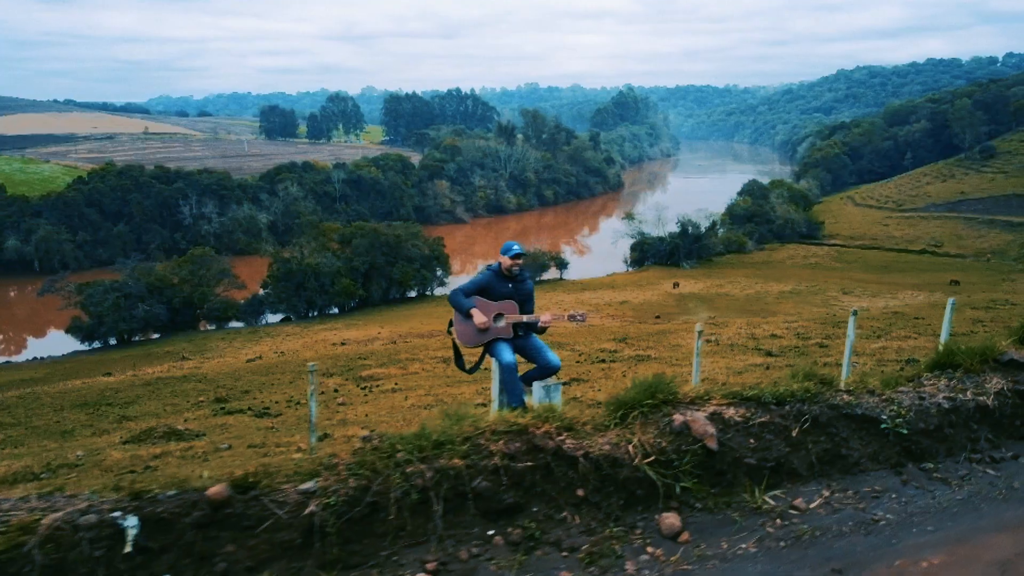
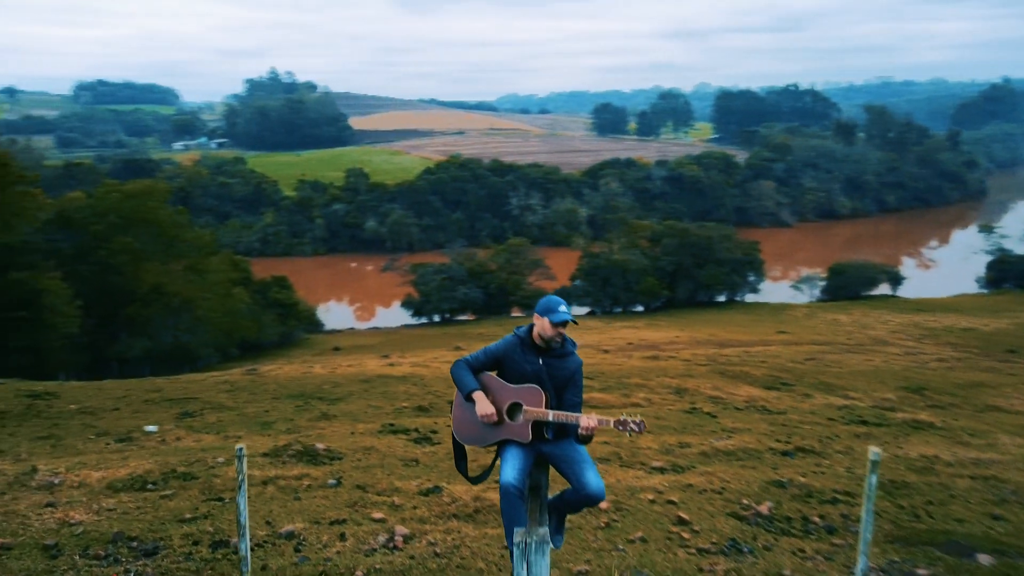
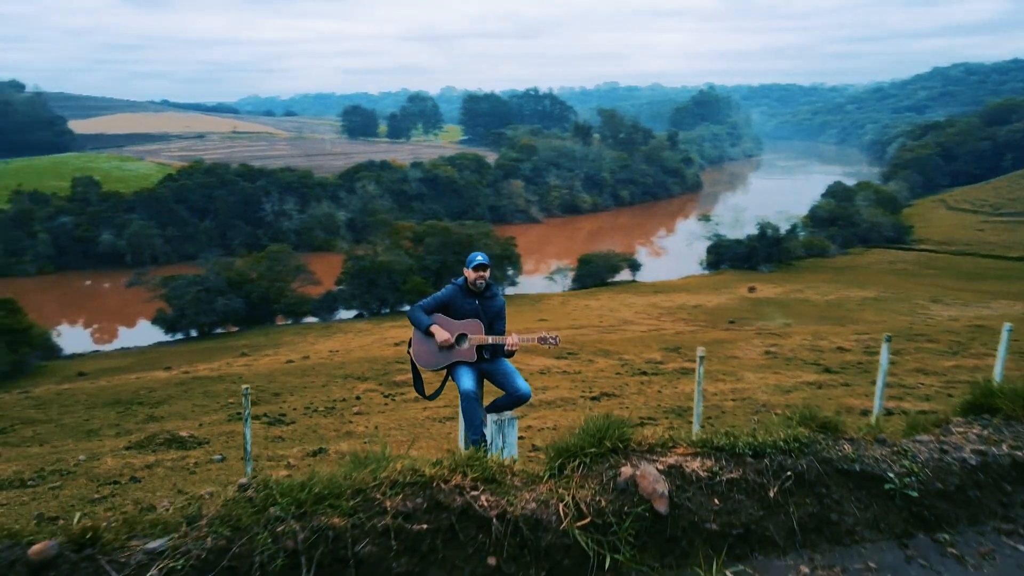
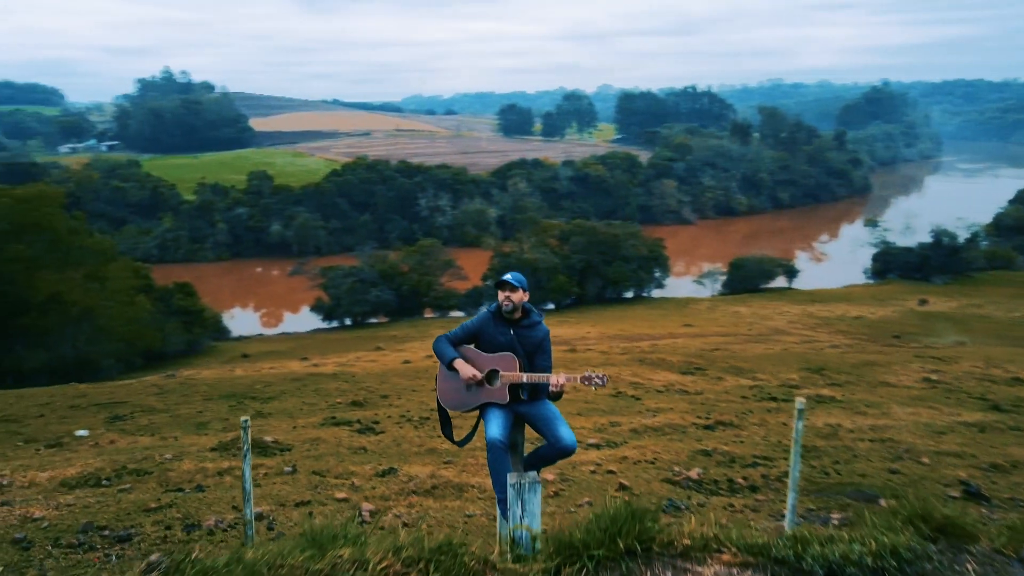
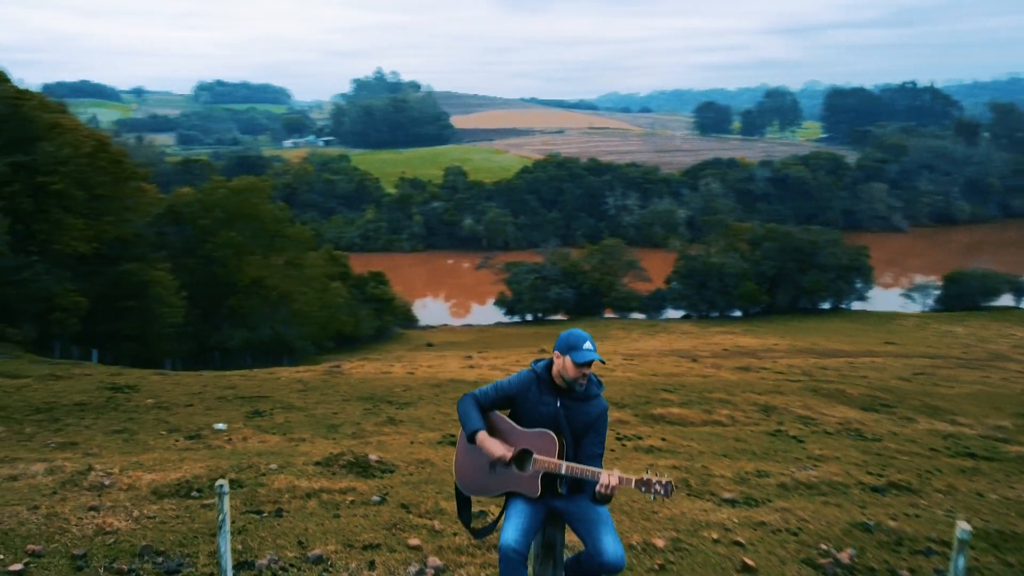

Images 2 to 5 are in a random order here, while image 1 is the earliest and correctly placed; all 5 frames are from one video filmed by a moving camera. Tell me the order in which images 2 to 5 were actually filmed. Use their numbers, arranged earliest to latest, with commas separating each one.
3, 4, 2, 5
